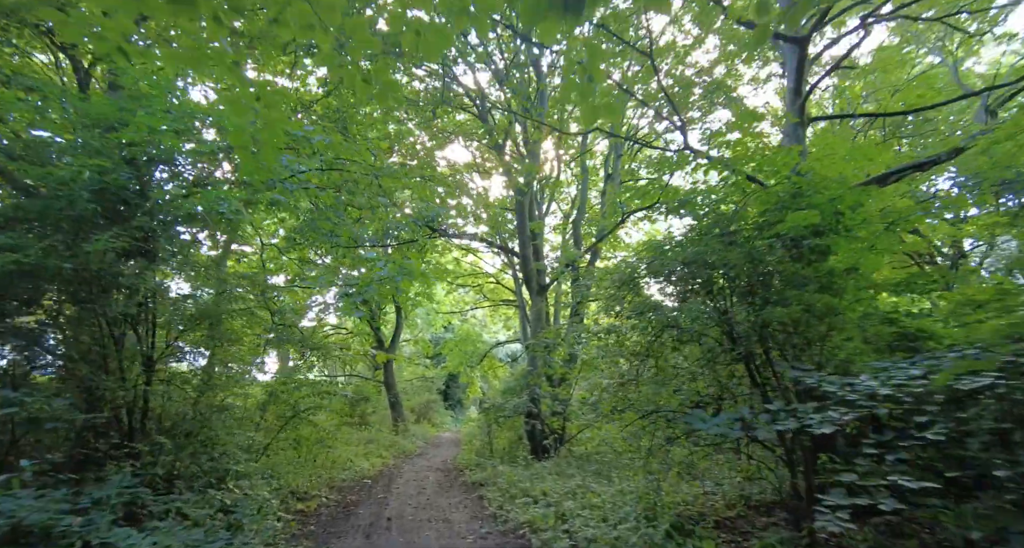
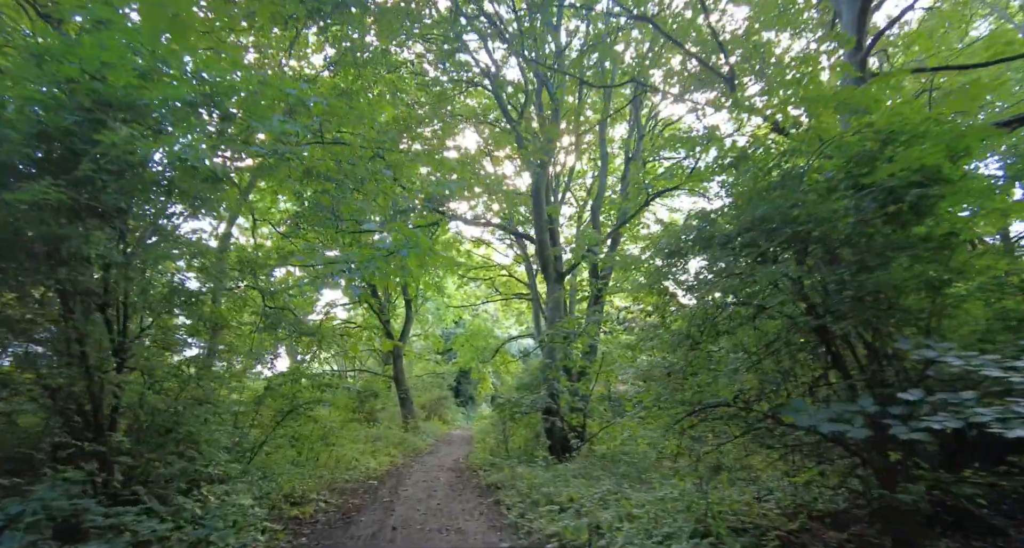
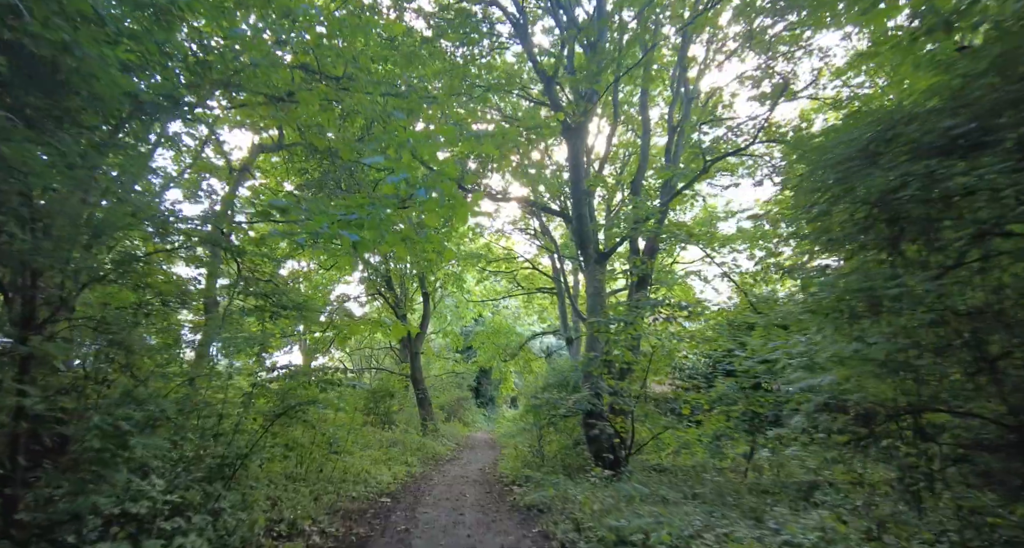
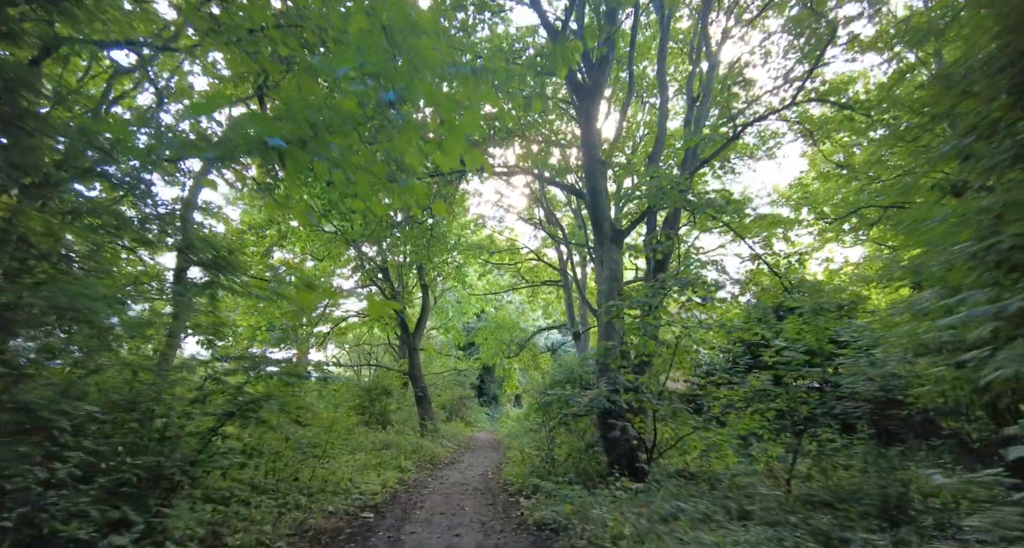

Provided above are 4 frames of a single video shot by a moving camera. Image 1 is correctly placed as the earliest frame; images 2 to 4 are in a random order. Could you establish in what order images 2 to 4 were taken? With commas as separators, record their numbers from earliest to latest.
2, 3, 4
